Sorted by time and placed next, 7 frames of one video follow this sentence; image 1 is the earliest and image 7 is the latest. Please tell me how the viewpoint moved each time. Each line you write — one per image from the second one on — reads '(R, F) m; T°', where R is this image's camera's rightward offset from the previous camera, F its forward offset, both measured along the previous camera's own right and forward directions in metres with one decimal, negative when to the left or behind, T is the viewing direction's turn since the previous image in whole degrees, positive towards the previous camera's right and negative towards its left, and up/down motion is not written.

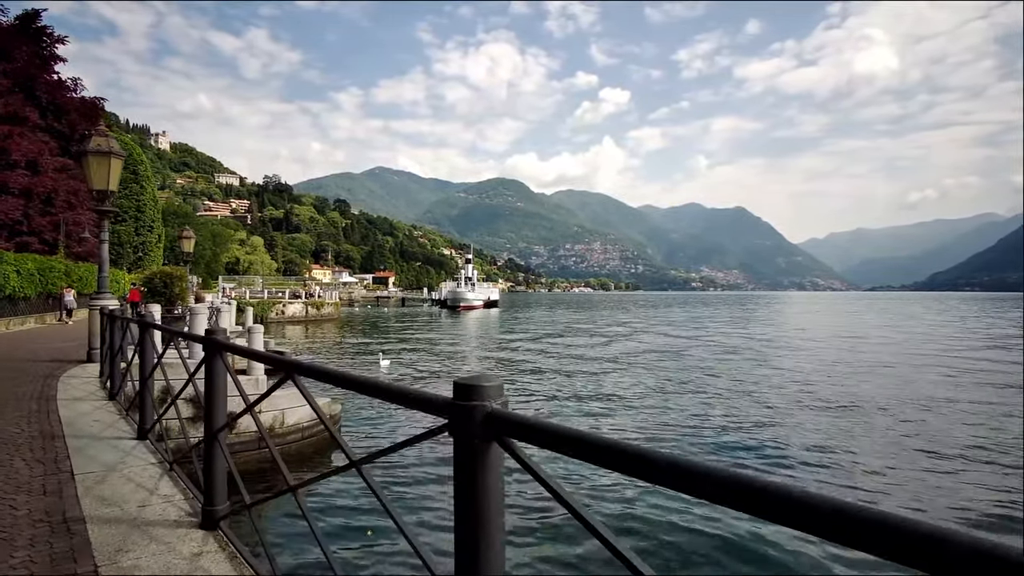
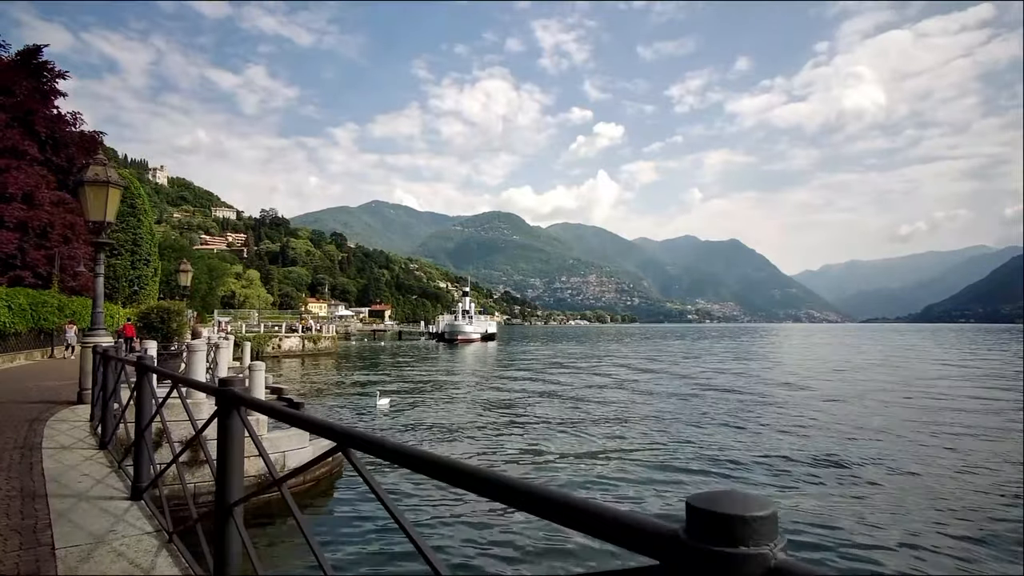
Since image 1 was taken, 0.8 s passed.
(-0.3, +0.5) m; 0°
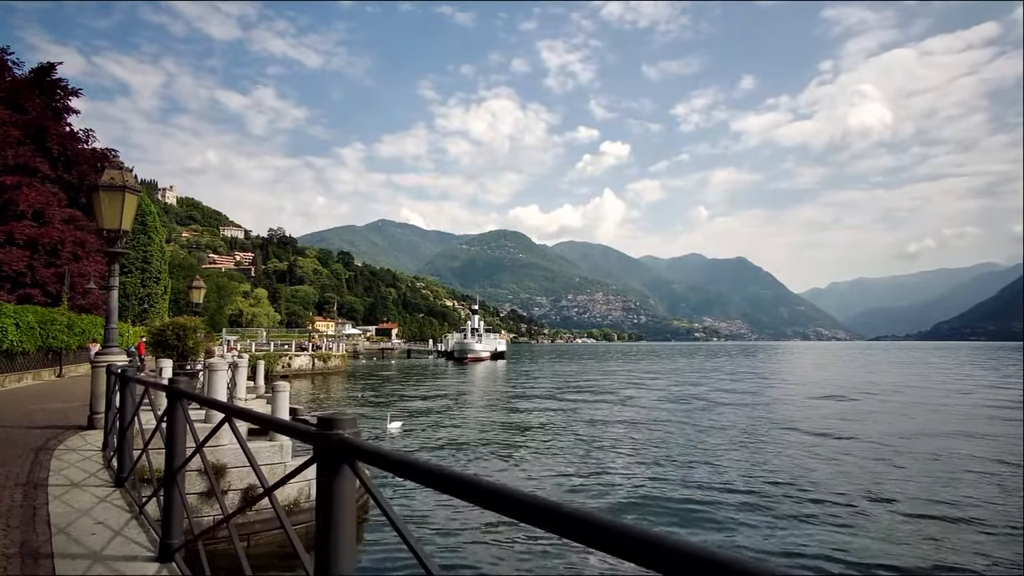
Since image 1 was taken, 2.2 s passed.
(-0.6, +0.8) m; -1°
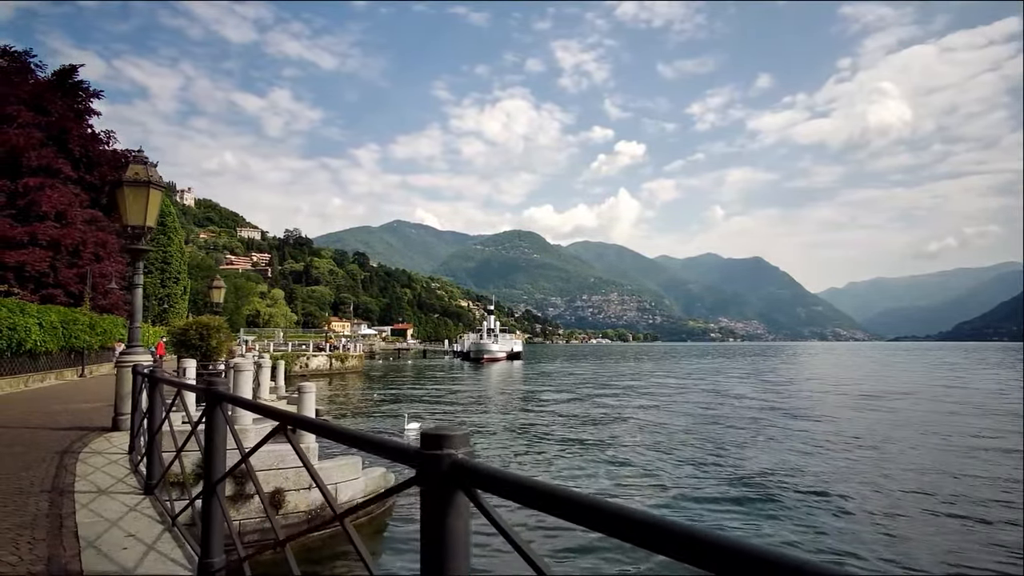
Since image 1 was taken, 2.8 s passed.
(-0.3, +0.3) m; -1°
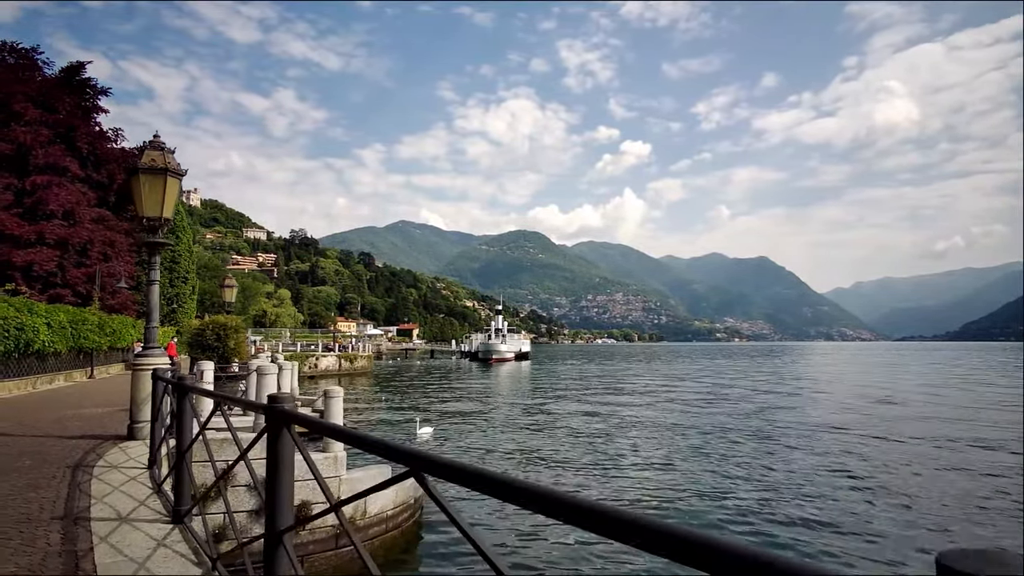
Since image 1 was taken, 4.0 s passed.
(-0.5, +0.7) m; 0°
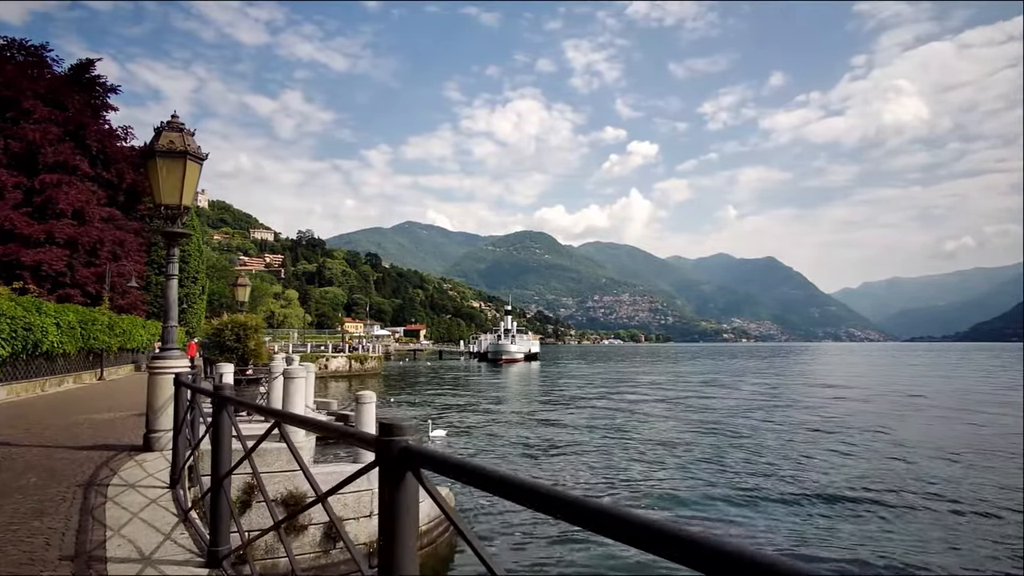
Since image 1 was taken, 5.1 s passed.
(-0.5, +0.7) m; -1°
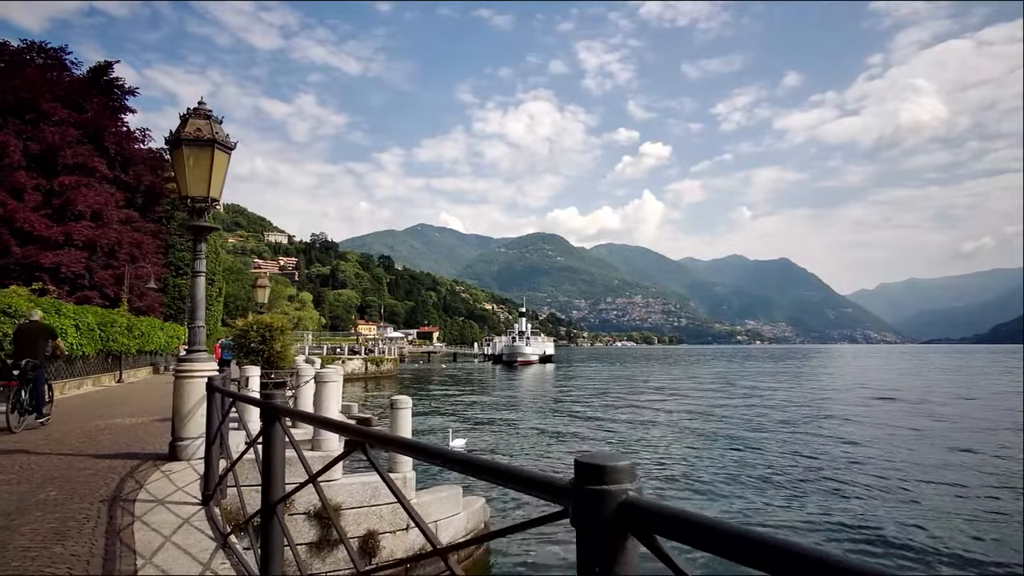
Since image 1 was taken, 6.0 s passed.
(-0.4, +0.5) m; -1°
